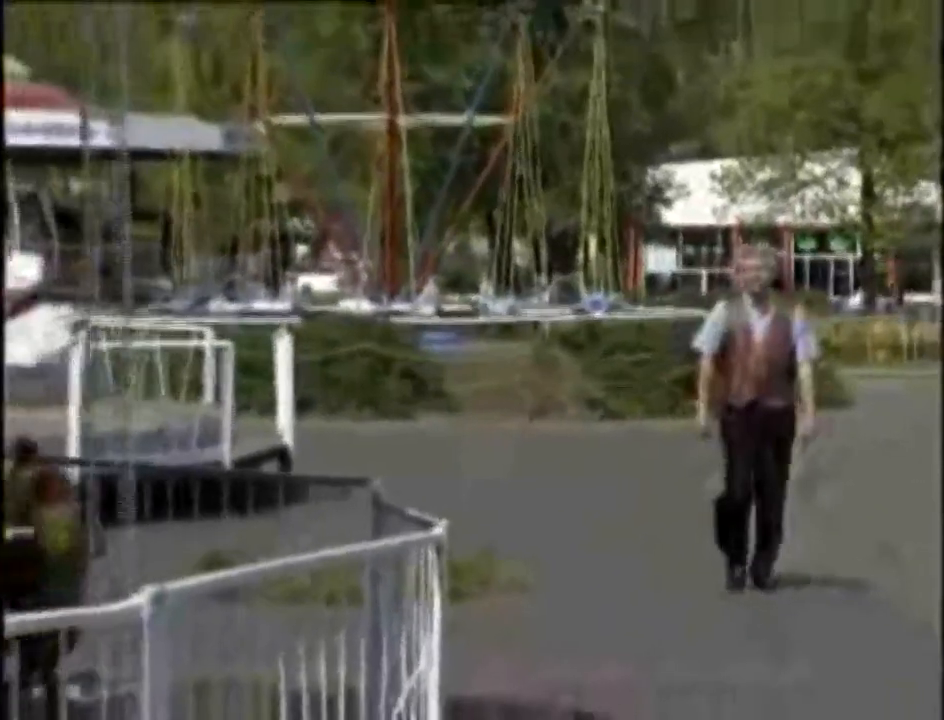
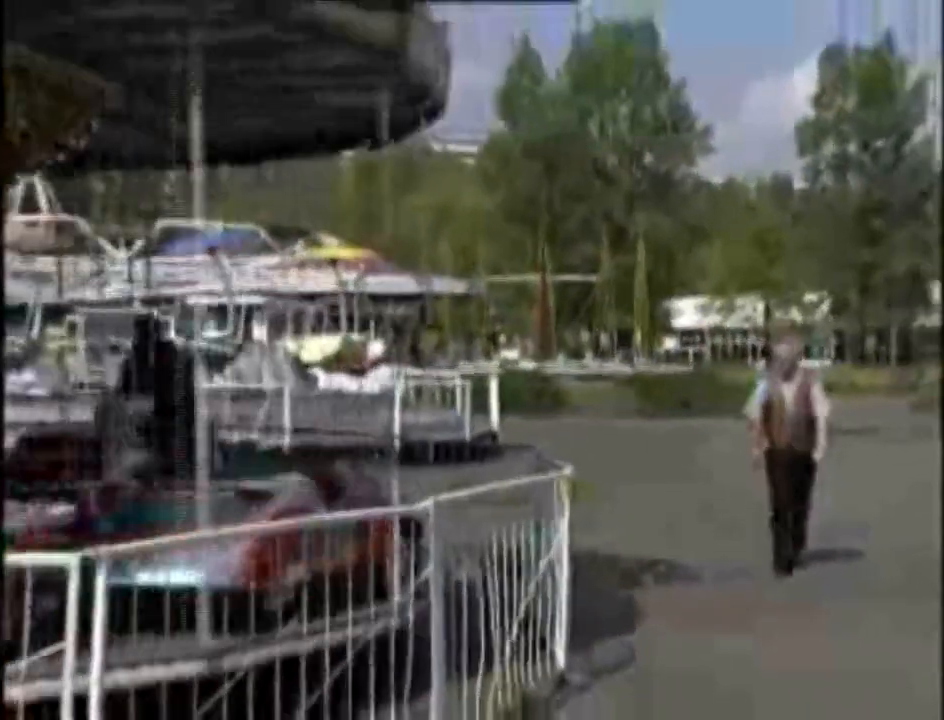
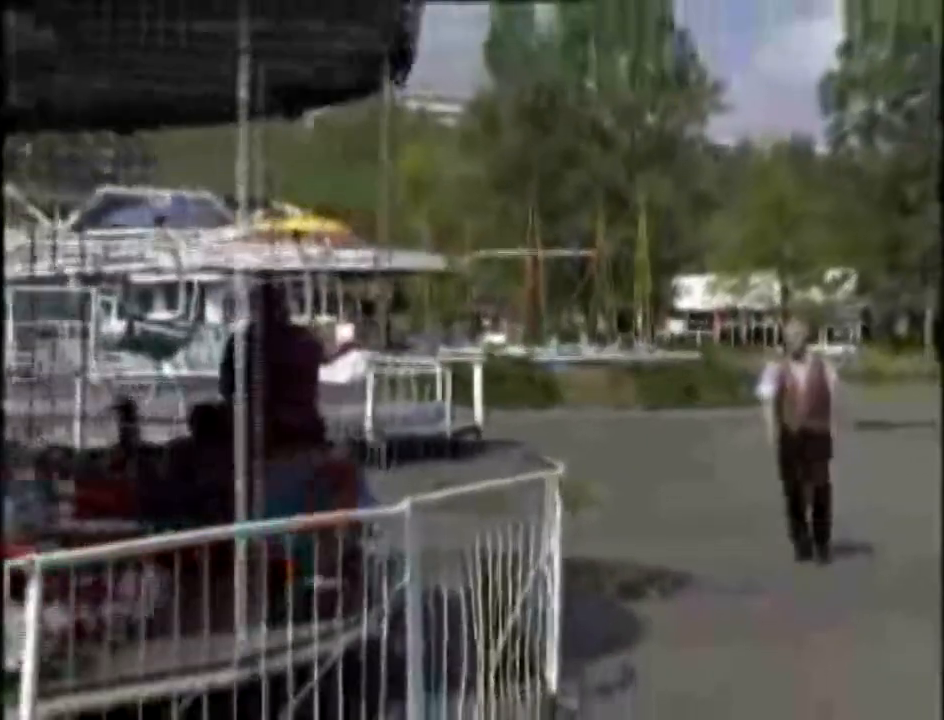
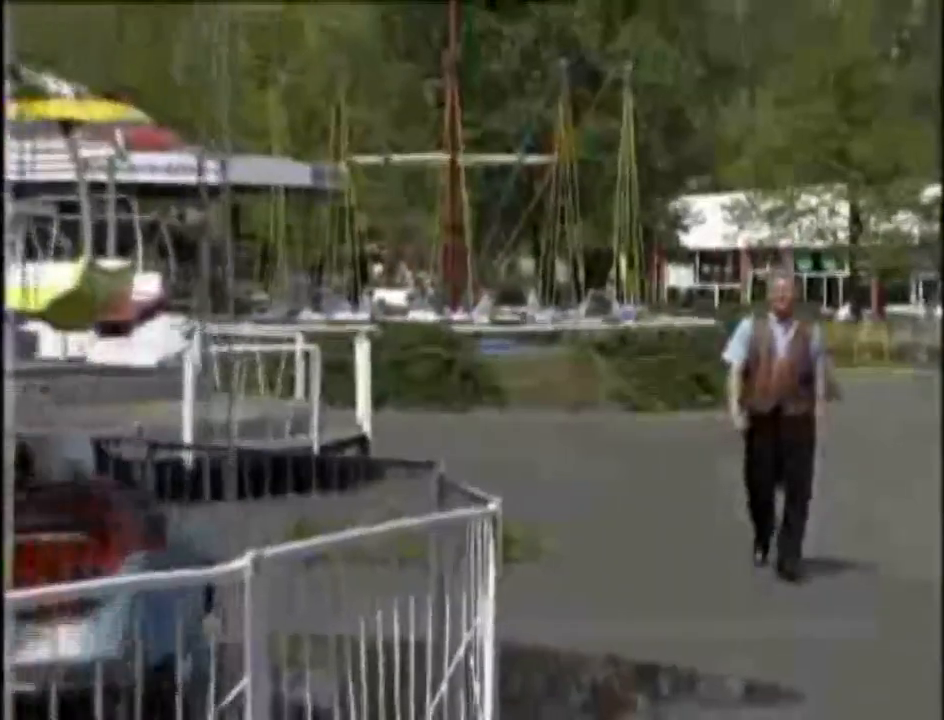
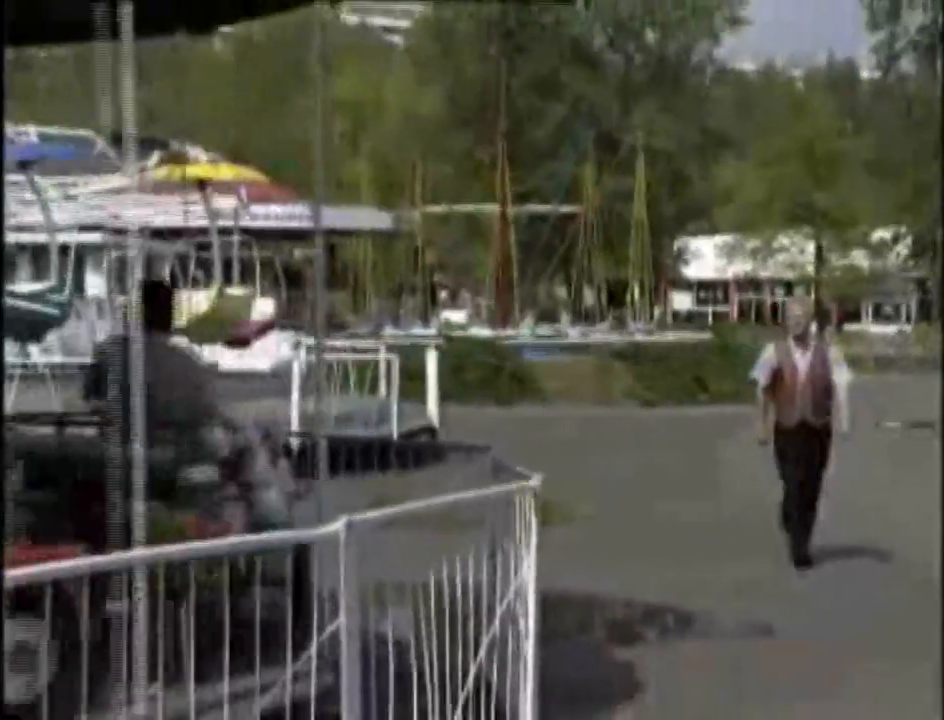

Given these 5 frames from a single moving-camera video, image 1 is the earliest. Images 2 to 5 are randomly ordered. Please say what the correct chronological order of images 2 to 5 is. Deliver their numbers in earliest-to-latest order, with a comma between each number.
4, 5, 3, 2
